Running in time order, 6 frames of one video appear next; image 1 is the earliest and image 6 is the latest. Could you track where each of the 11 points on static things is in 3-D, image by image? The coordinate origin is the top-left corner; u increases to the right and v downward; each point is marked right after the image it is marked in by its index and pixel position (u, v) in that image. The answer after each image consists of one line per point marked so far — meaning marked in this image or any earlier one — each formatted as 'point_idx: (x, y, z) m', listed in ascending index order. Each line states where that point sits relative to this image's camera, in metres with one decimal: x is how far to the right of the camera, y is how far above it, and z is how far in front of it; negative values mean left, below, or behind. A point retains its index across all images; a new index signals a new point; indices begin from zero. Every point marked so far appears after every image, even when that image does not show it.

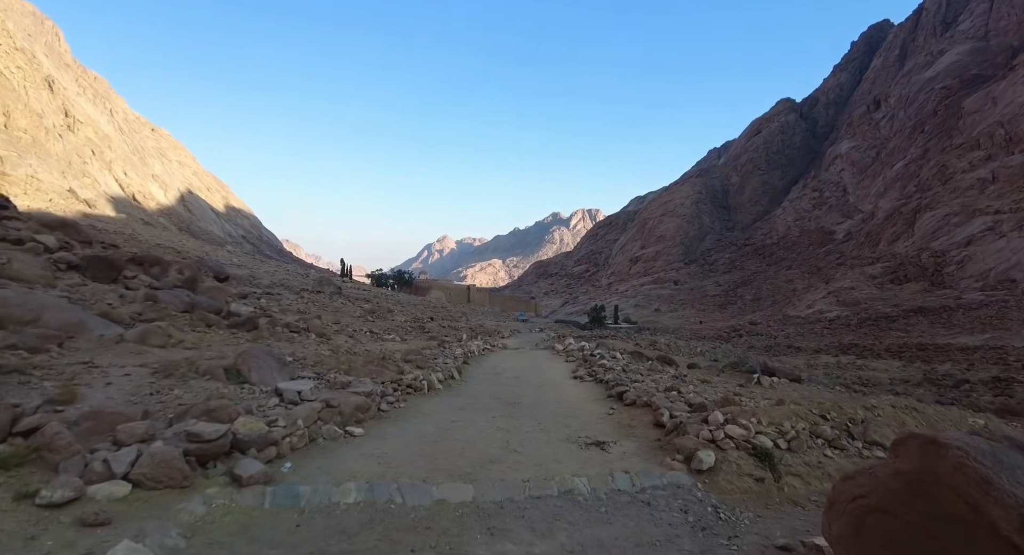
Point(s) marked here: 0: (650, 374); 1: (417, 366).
0: (+2.8, -2.0, +10.5) m
1: (-1.9, -1.7, +9.9) m
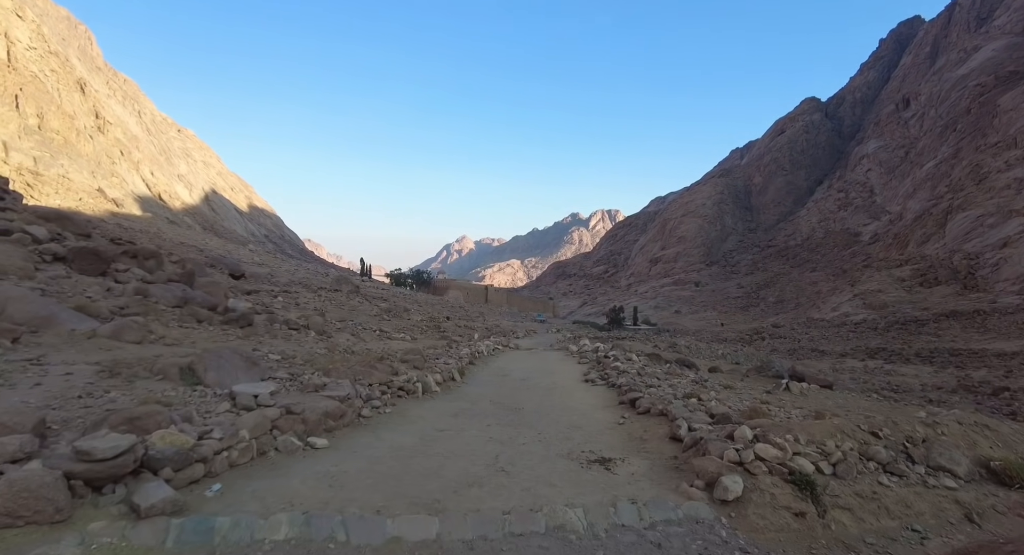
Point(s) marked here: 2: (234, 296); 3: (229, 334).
0: (+2.9, -1.9, +9.7) m
1: (-1.8, -1.6, +9.2) m
2: (-8.1, -0.6, +15.2) m
3: (-5.5, -1.1, +9.9) m
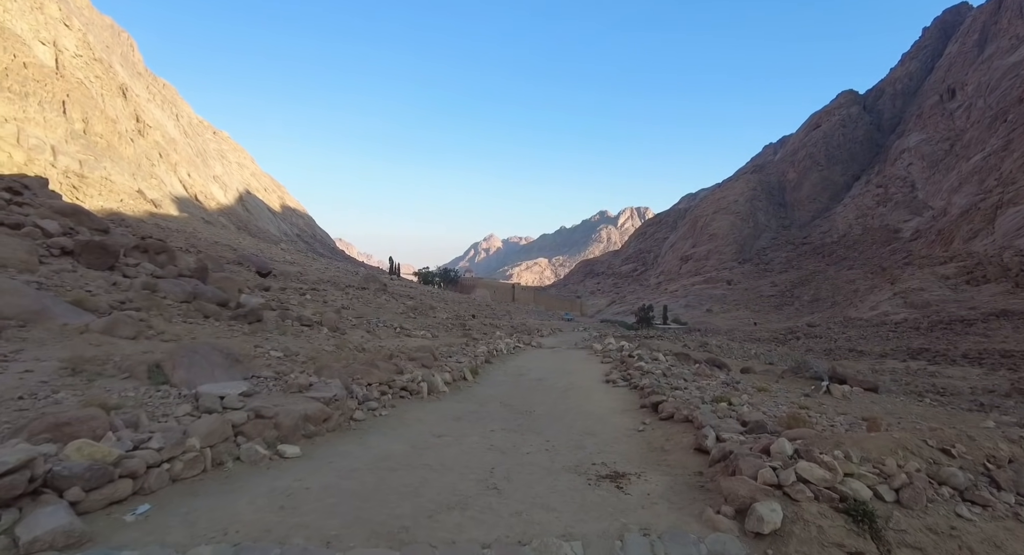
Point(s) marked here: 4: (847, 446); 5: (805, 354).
0: (+3.2, -1.8, +9.0) m
1: (-1.5, -1.5, +8.7) m
2: (-7.6, -0.4, +15.0) m
3: (-5.2, -1.0, +9.6) m
4: (+2.2, -1.1, +3.4) m
5: (+11.2, -2.9, +19.7) m
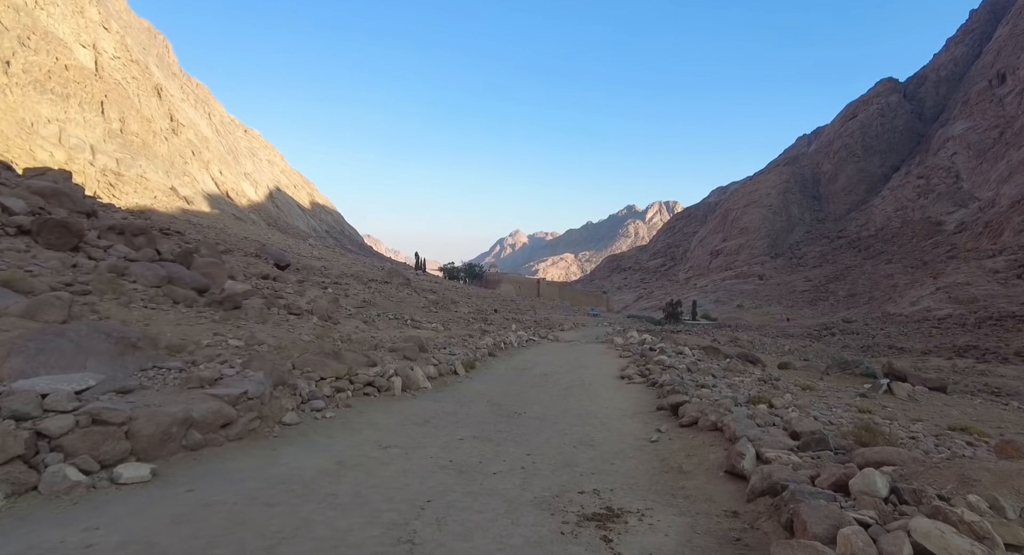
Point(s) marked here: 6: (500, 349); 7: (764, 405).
0: (+3.1, -1.5, +7.6) m
1: (-1.6, -1.2, +7.6) m
2: (-7.3, -0.1, +14.2) m
3: (-5.2, -0.6, +8.6) m
4: (+1.9, -0.9, +2.1) m
5: (+11.7, -2.5, +18.0) m
6: (-0.3, -1.7, +12.6) m
7: (+2.4, -1.2, +5.0) m
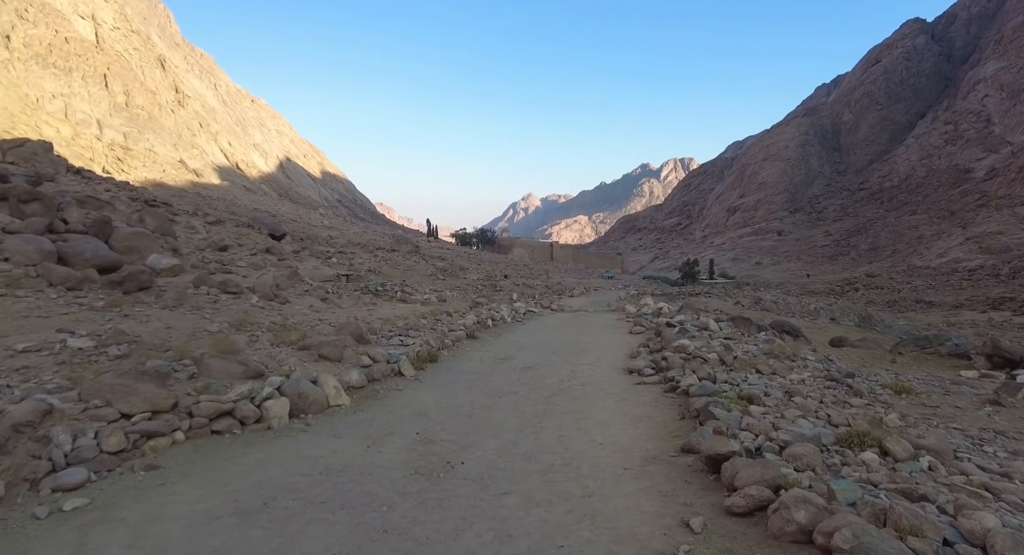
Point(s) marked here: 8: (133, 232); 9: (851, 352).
0: (+2.7, -1.0, +5.3) m
1: (-2.0, -0.8, +5.4) m
2: (-7.6, +0.6, +12.1) m
3: (-5.6, -0.3, +6.6) m
4: (+1.3, -0.8, -0.2) m
5: (+11.6, -1.0, +15.5) m
6: (-0.5, -1.0, +10.4) m
7: (+1.9, -1.0, +2.7) m
8: (-6.7, +0.8, +9.0) m
9: (+5.2, -1.1, +7.9) m
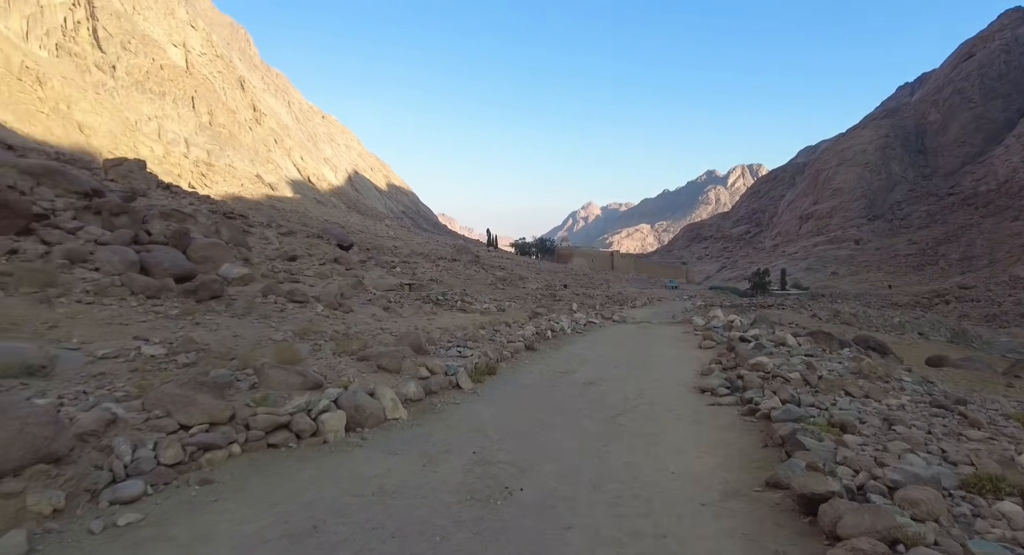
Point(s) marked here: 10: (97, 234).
0: (+3.3, -1.1, +4.8) m
1: (-1.4, -0.9, +5.4) m
2: (-6.1, +0.4, +12.7) m
3: (-4.8, -0.4, +6.9) m
4: (+1.3, -0.8, -0.6) m
5: (+13.2, -1.4, +13.9) m
6: (+0.7, -1.2, +10.2) m
7: (+2.2, -1.0, +2.2) m
8: (-5.6, +0.7, +9.5) m
9: (+6.0, -1.3, +7.0) m
10: (-7.1, +0.7, +8.8) m
